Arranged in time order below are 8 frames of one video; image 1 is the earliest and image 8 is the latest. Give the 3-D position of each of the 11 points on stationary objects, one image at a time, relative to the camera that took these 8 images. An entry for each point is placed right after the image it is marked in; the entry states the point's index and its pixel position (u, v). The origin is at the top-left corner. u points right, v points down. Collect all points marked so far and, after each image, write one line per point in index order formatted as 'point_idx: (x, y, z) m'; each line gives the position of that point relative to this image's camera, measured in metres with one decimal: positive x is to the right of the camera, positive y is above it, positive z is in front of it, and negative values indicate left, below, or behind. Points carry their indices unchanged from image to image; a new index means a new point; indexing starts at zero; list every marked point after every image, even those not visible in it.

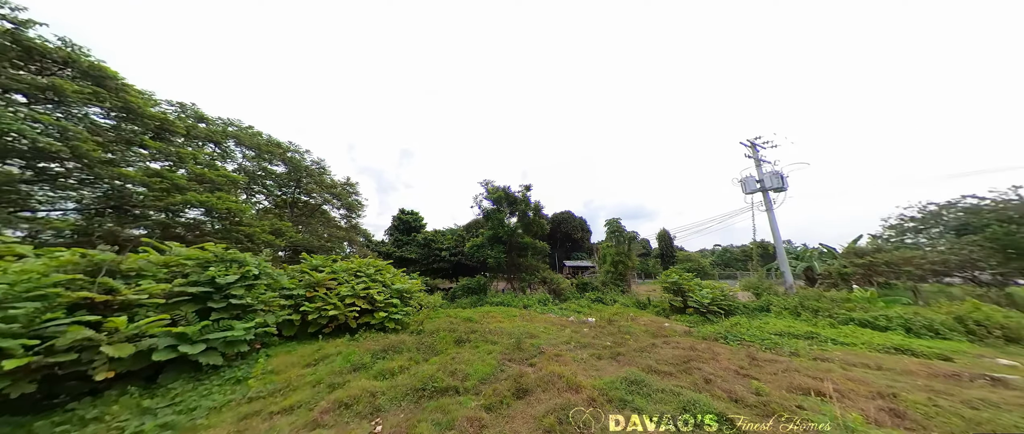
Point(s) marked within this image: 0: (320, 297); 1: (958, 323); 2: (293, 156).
0: (-5.6, -2.4, +6.4) m
1: (+14.4, -3.4, +6.9) m
2: (-16.7, +4.5, +16.4) m
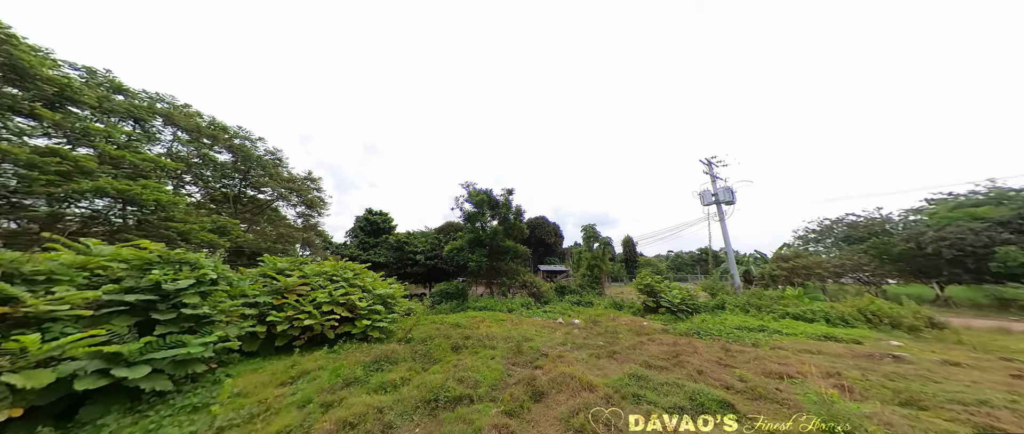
0: (-5.7, -2.3, +5.6) m
1: (+14.0, -3.9, +8.7) m
2: (-17.7, +4.8, +14.2) m
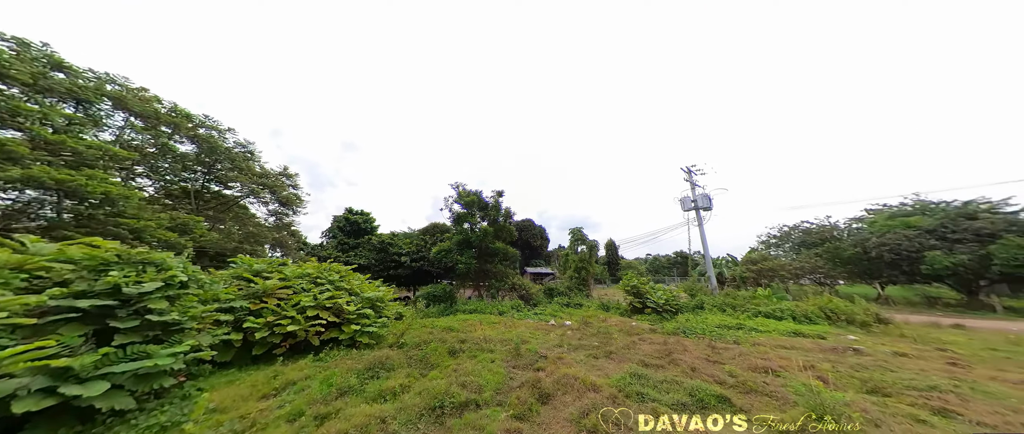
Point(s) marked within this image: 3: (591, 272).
0: (-5.7, -2.2, +5.1) m
1: (+13.7, -4.2, +9.6) m
2: (-18.2, +5.0, +13.0) m
3: (+6.3, -4.5, +17.6) m
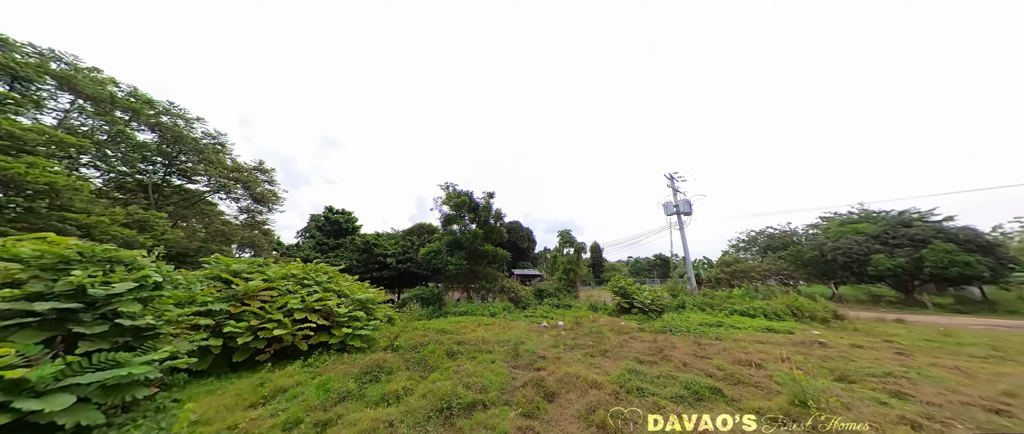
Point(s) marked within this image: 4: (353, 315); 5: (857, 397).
0: (-5.7, -2.1, +4.8) m
1: (+13.4, -4.5, +10.5) m
2: (-18.6, +5.2, +11.9) m
3: (+5.5, -4.7, +18.0) m
4: (-4.3, -2.7, +5.9) m
5: (+5.4, -2.8, +3.4) m
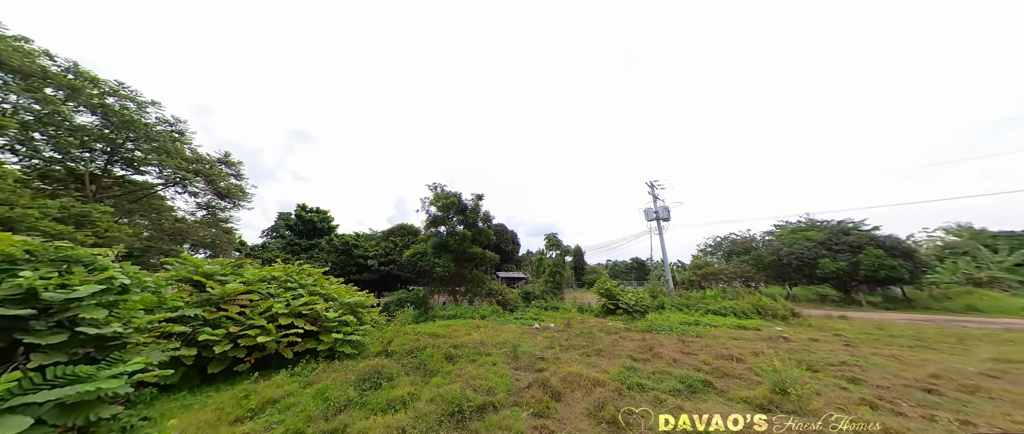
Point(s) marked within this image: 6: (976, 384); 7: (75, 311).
0: (-5.6, -2.1, +4.4) m
1: (+12.9, -4.9, +11.5) m
2: (-18.9, +5.4, +10.5) m
3: (+4.4, -5.0, +18.3) m
4: (-4.3, -2.6, +5.5) m
5: (+5.6, -3.0, +3.8) m
6: (+8.1, -2.9, +3.8) m
7: (-5.3, -1.1, +2.6) m
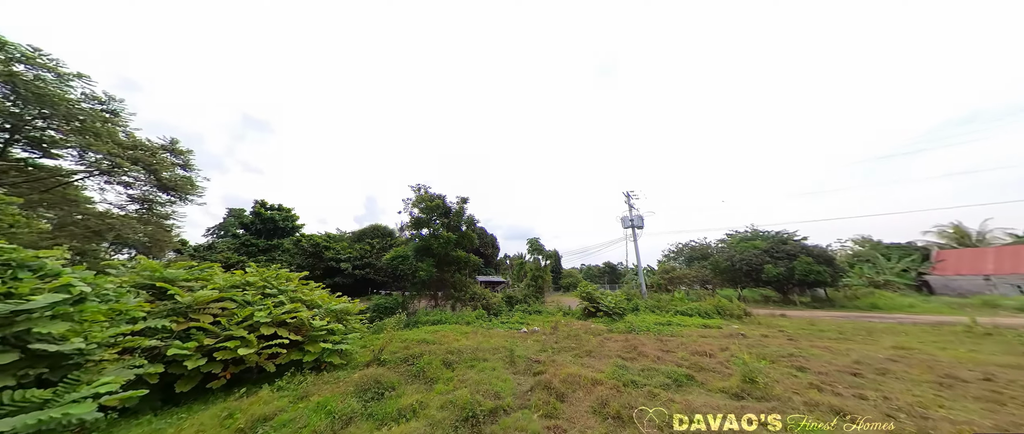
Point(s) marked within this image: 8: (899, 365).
0: (-5.5, -2.0, +3.9) m
1: (+12.1, -5.5, +12.9) m
2: (-19.2, +5.7, +8.8) m
3: (+2.9, -5.5, +18.8) m
4: (-4.4, -2.7, +5.2) m
5: (+5.6, -3.3, +4.5) m
6: (+8.2, -3.3, +4.8) m
7: (-5.0, -1.1, +2.2) m
8: (+8.8, -3.3, +4.9) m
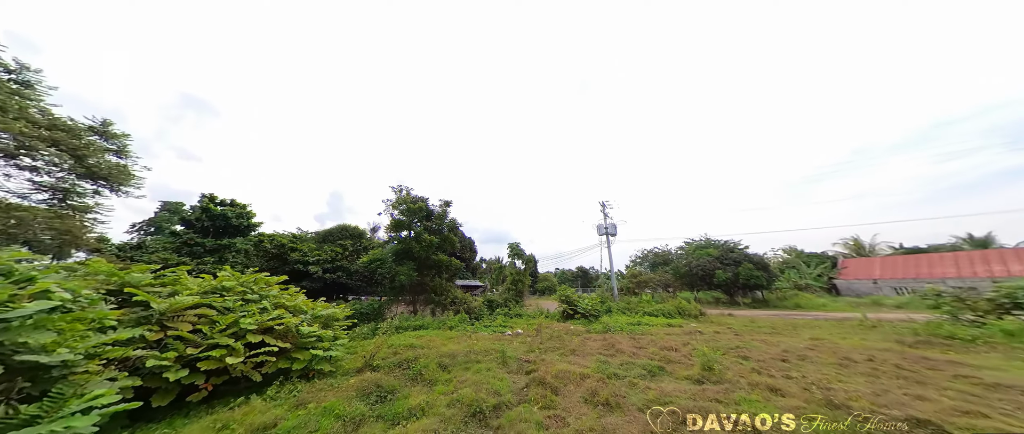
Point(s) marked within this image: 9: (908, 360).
0: (-5.5, -2.0, +3.7) m
1: (+10.9, -6.2, +14.4) m
2: (-19.3, +6.1, +7.2) m
3: (+1.2, -6.0, +19.3) m
4: (-4.5, -2.7, +5.0) m
5: (+5.5, -3.6, +5.4) m
6: (+8.0, -3.8, +6.0) m
7: (-4.8, -1.1, +2.1) m
8: (+8.6, -3.8, +6.1) m
9: (+9.5, -3.4, +5.2) m
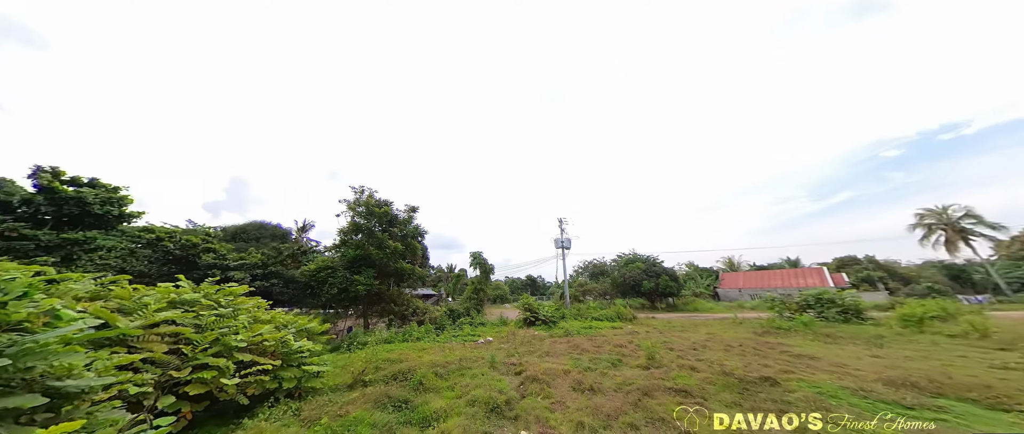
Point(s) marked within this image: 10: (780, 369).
0: (-5.1, -2.1, +3.2) m
1: (+8.2, -7.7, +17.1) m
2: (-18.8, +6.9, +3.9) m
3: (-2.3, -6.9, +19.7) m
4: (-4.5, -2.9, +4.7) m
5: (+5.1, -4.5, +7.3) m
6: (+7.4, -4.9, +8.3) m
7: (-4.0, -1.2, +1.8) m
8: (+7.9, -5.0, +8.6) m
9: (+9.0, -4.6, +7.9) m
10: (+6.8, -3.8, +5.5) m
